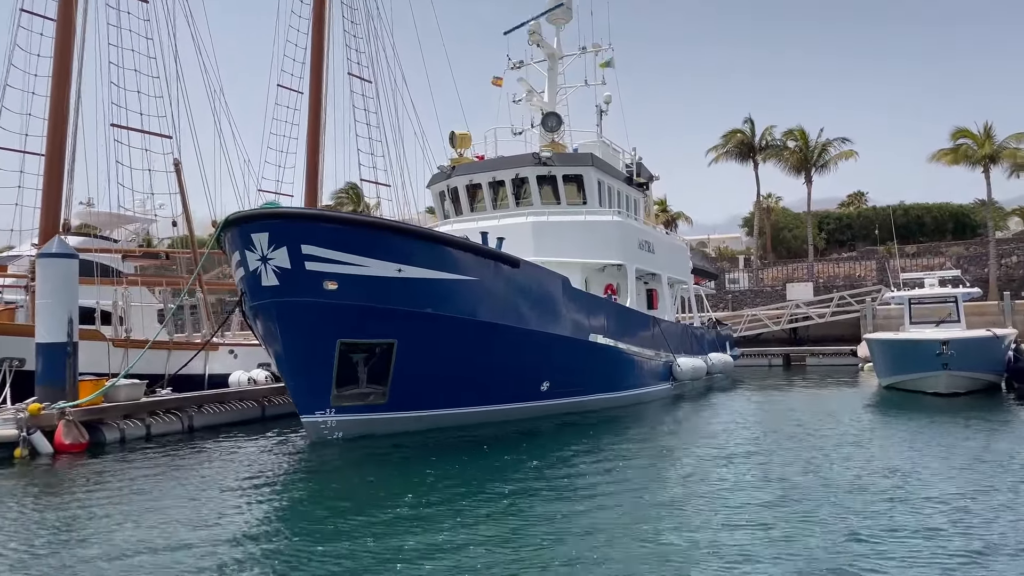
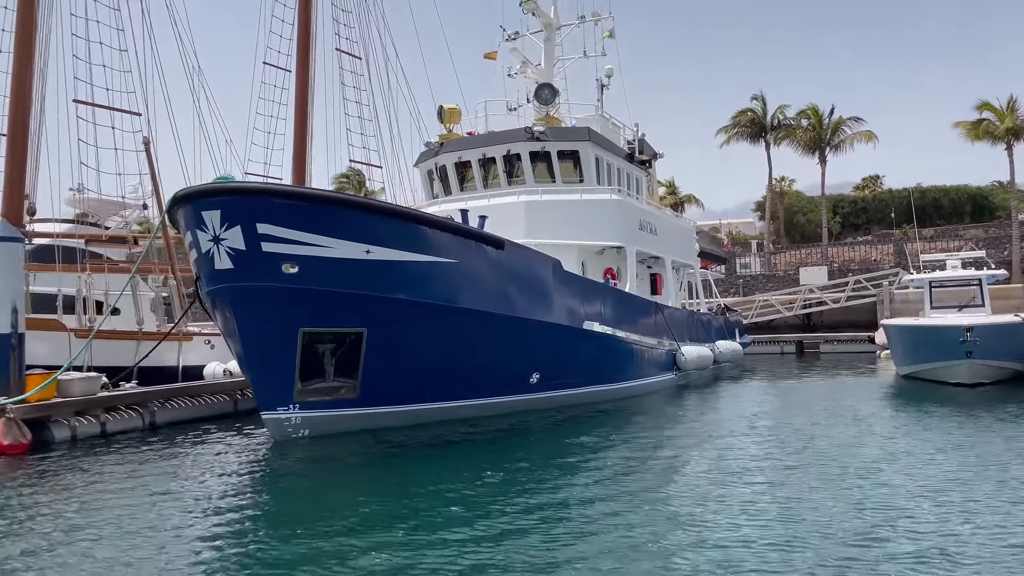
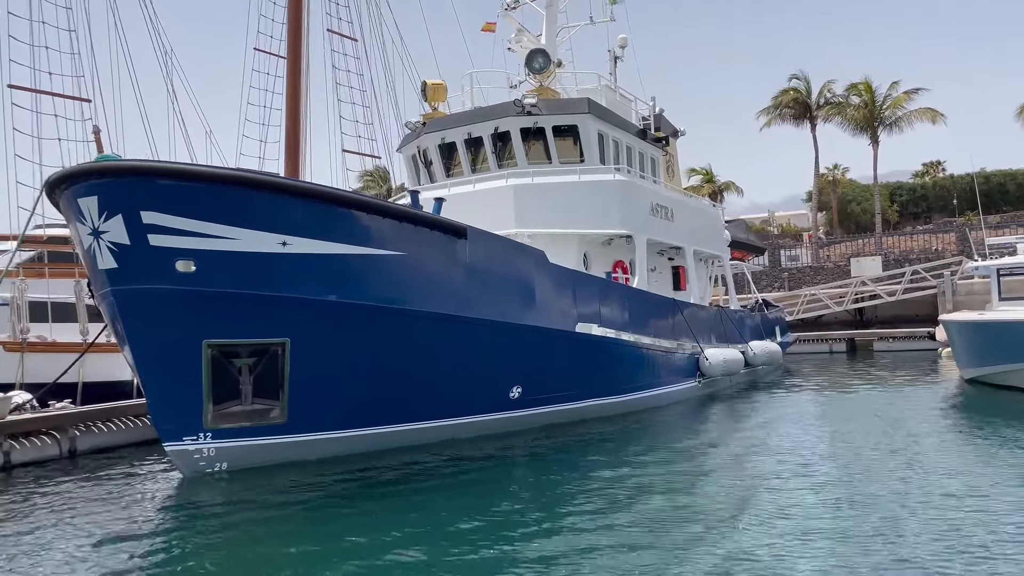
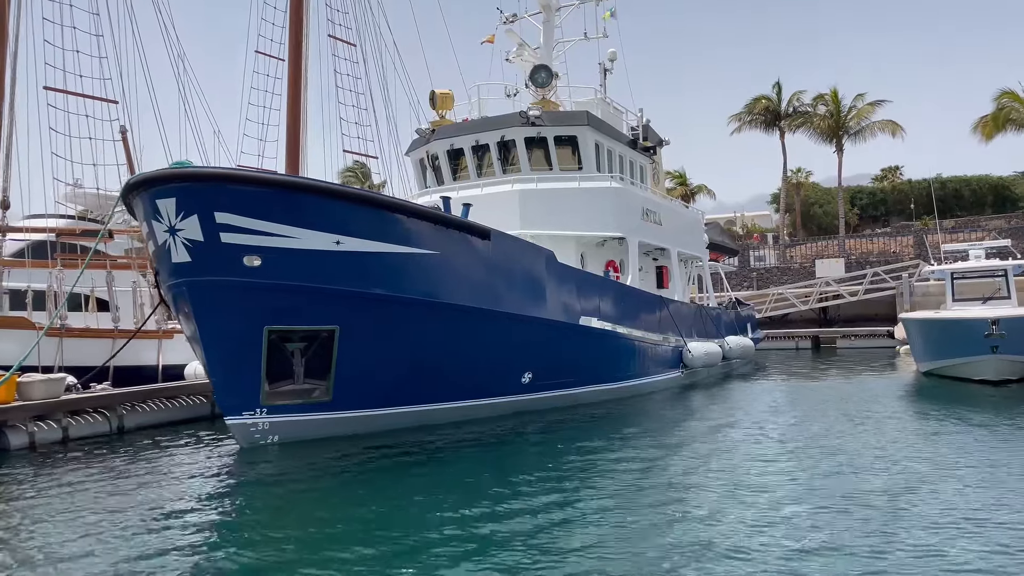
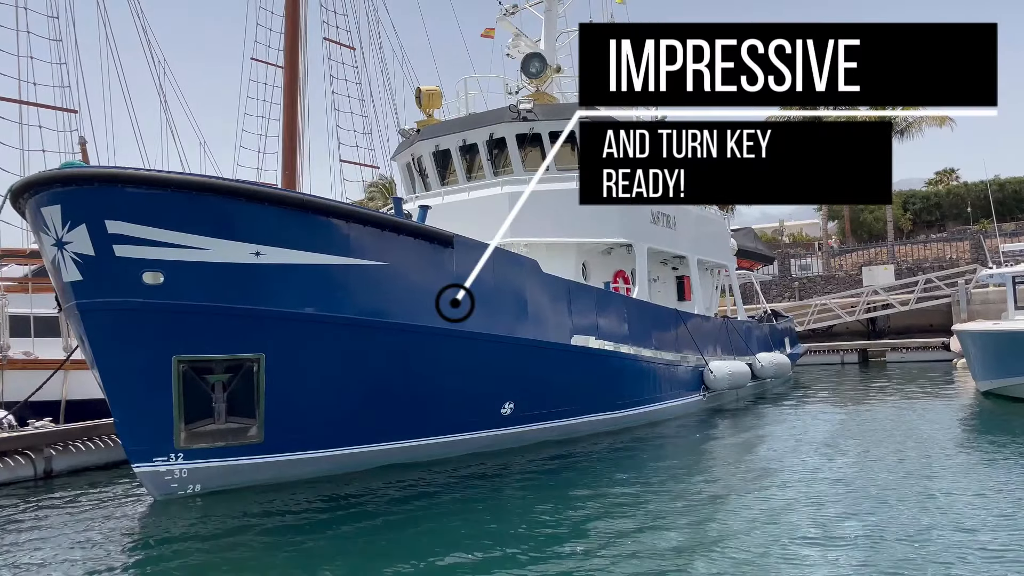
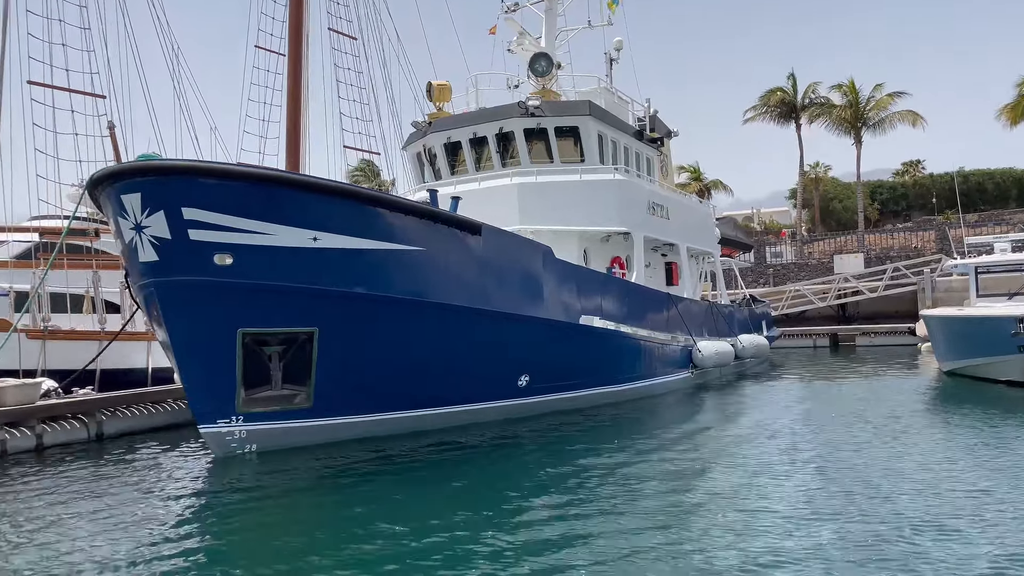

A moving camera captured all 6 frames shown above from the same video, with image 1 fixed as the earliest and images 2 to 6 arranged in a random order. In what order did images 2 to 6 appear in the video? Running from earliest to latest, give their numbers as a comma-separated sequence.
2, 4, 6, 3, 5
